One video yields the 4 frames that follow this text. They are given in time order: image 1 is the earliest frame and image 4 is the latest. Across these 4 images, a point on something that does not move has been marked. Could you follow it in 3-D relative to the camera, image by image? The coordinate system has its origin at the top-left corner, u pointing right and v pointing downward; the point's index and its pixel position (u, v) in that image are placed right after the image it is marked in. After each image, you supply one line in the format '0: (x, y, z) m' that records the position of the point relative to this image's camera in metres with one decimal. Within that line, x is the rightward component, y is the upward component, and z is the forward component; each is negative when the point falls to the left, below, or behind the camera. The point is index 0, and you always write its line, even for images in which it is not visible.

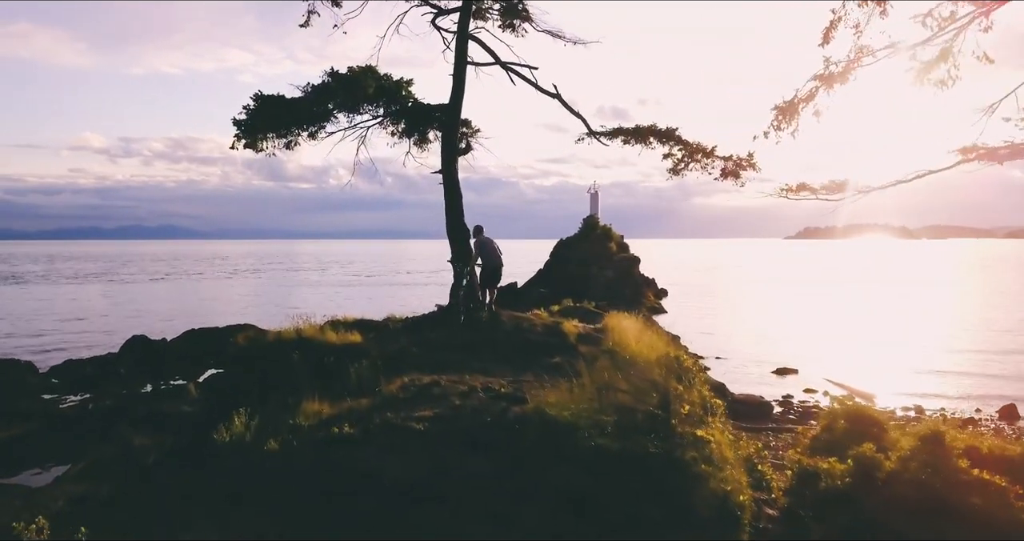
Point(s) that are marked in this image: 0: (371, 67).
0: (-2.7, +3.9, +13.5) m
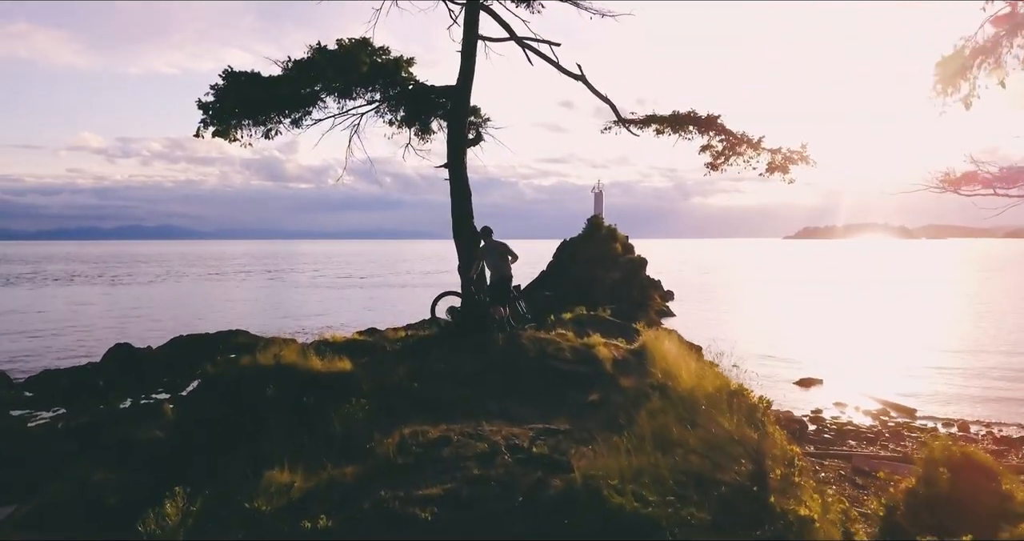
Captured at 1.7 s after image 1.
0: (-2.4, +3.7, +11.5) m
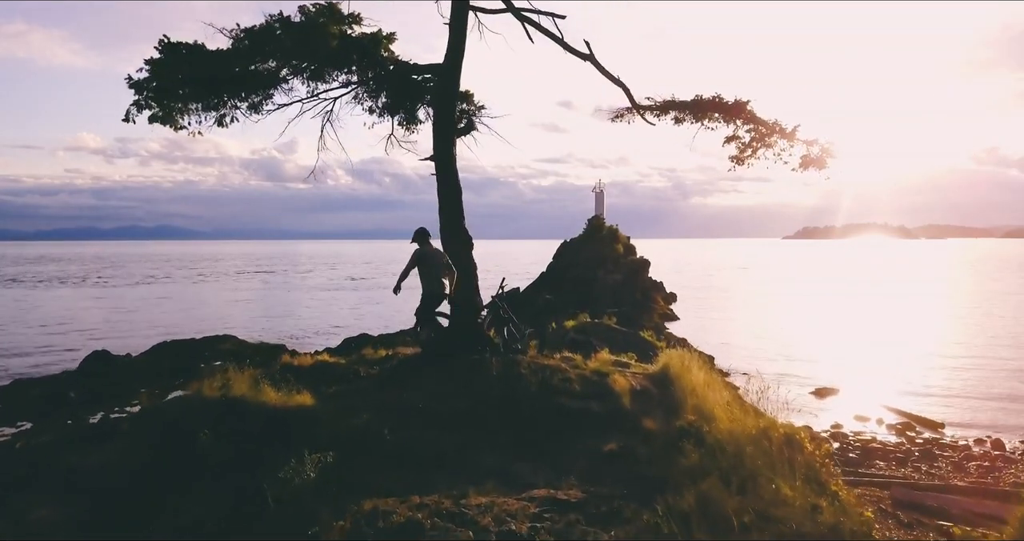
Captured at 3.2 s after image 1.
0: (-2.4, +3.6, +9.7) m
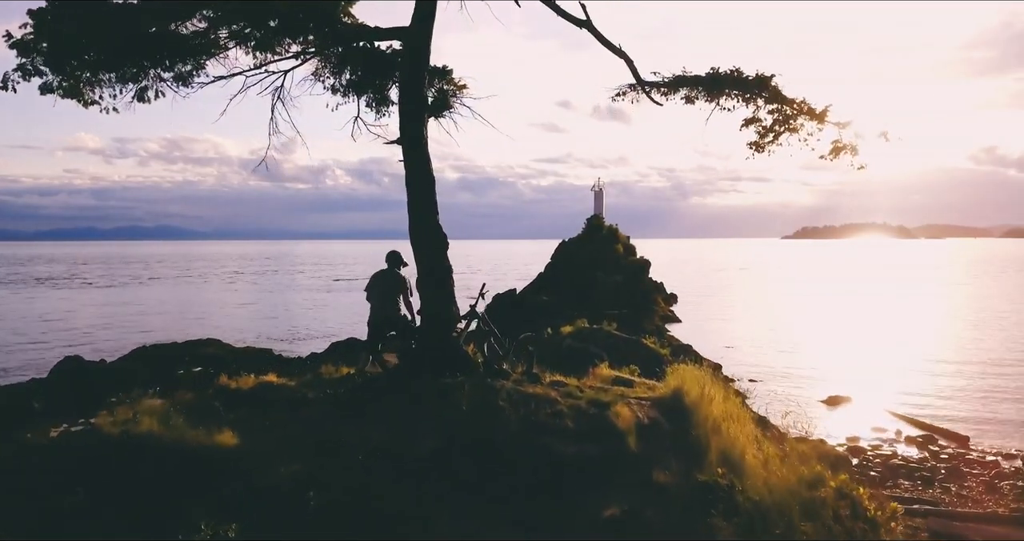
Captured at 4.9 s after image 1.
0: (-2.7, +3.5, +8.0) m
